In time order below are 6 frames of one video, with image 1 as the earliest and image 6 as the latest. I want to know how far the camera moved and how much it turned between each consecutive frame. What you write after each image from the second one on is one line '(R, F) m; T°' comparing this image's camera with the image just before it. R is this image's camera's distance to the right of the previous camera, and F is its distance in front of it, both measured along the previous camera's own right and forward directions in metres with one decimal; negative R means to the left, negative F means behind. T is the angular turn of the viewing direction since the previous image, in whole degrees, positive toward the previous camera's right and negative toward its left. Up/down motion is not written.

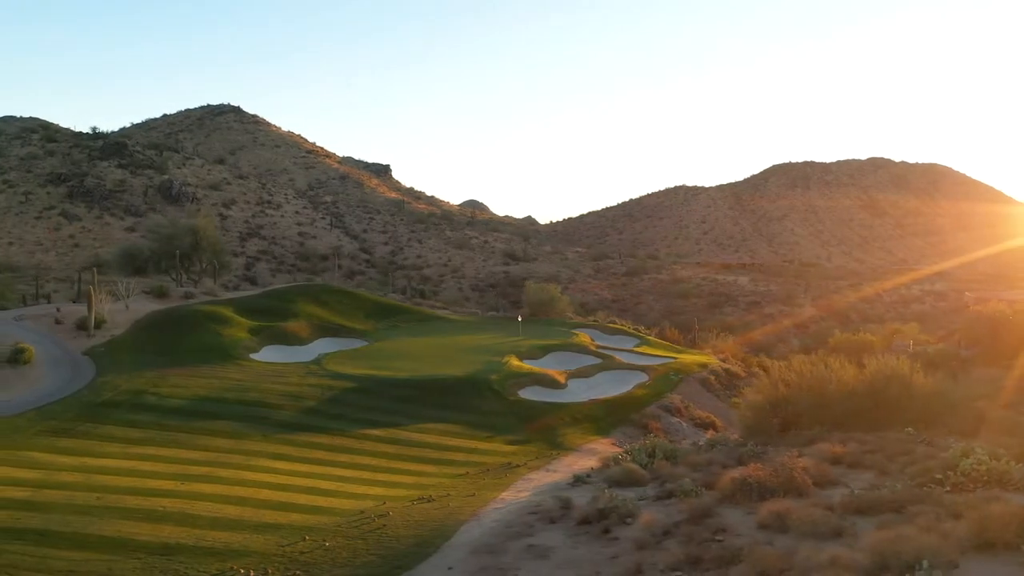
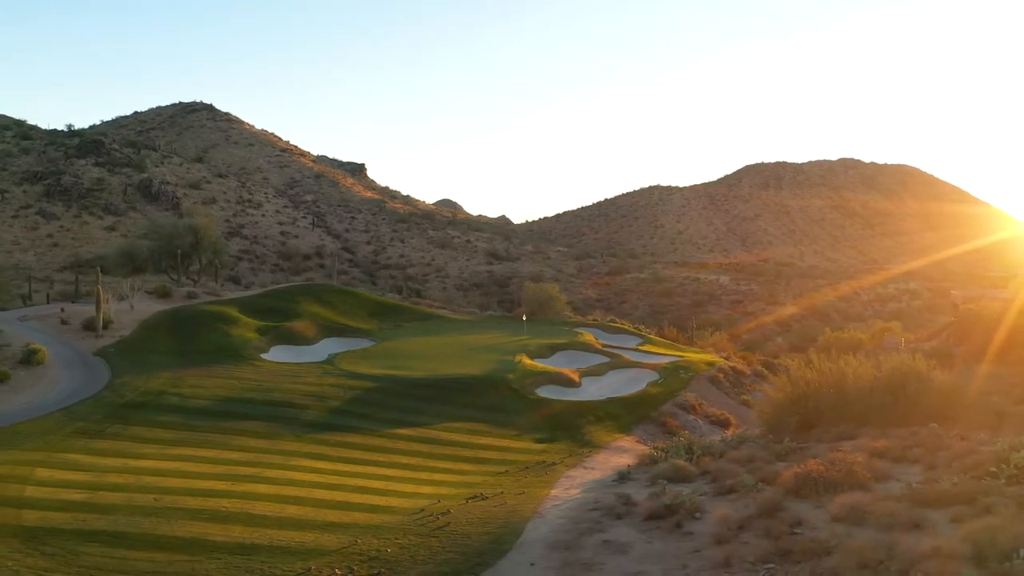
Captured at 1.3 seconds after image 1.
(-1.4, -0.1) m; +2°
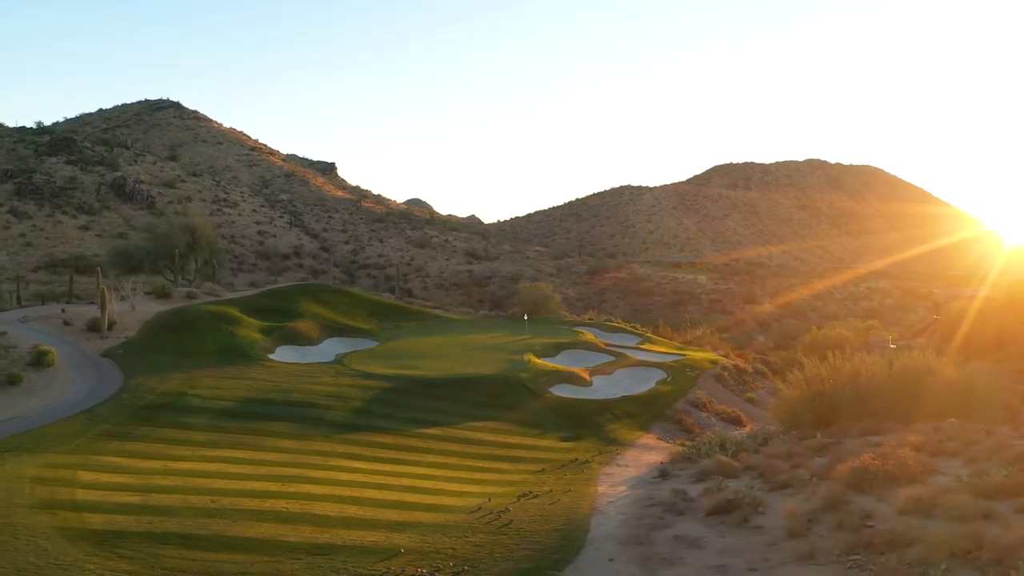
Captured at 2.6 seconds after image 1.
(-1.5, -0.1) m; +2°
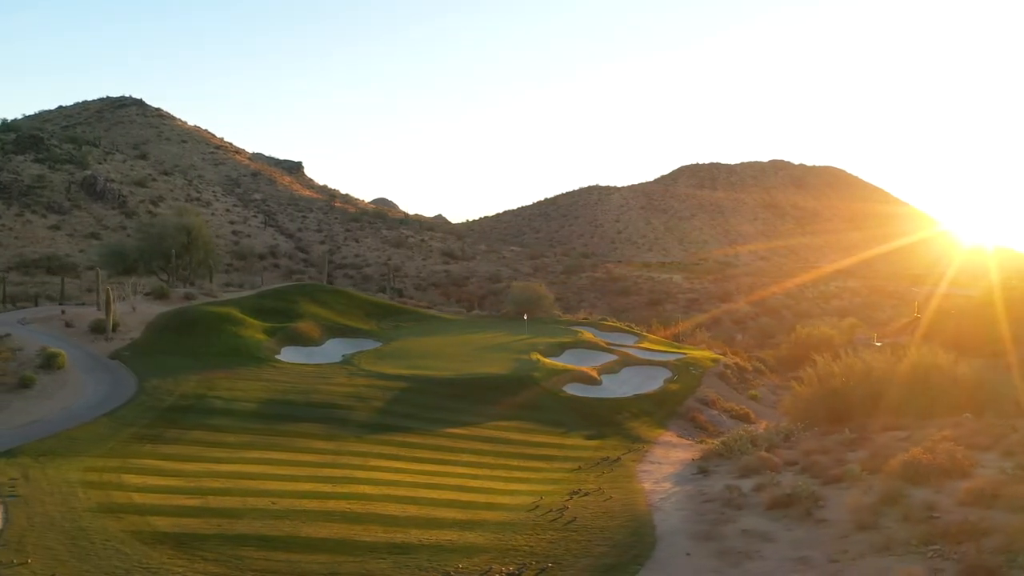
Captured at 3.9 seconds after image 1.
(-1.5, -0.1) m; +2°
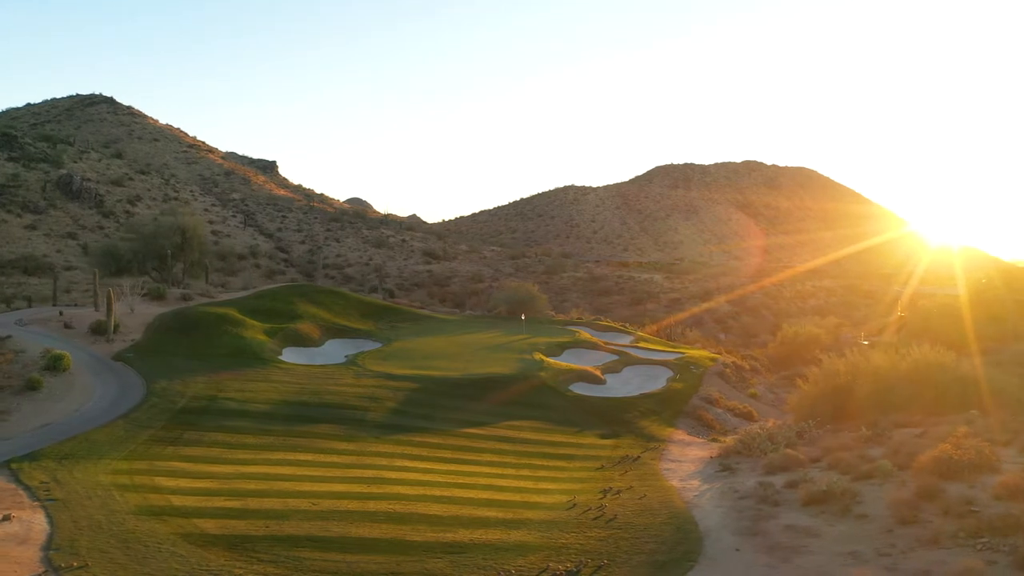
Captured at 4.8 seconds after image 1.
(-1.1, -0.1) m; +2°
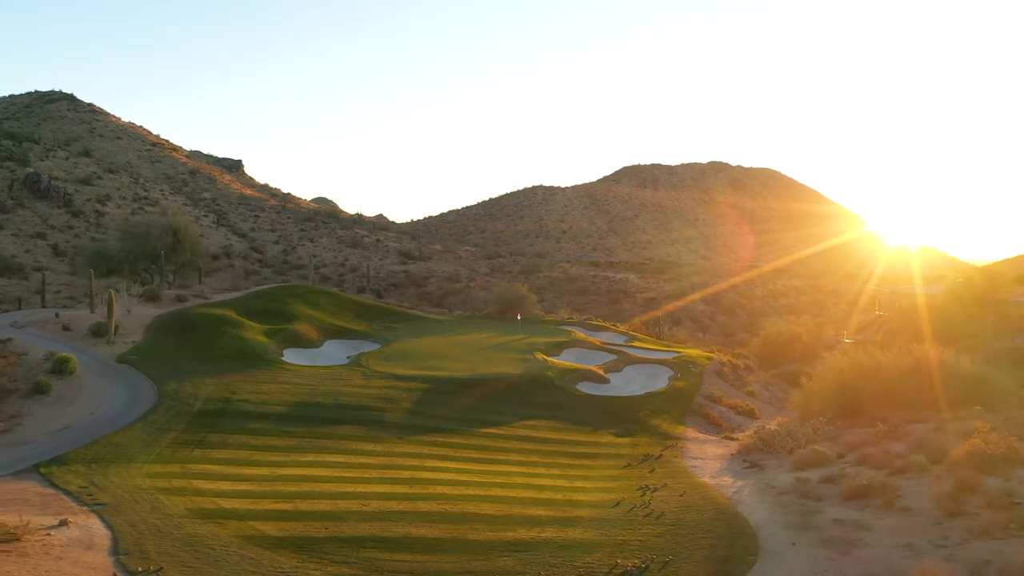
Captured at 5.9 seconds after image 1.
(-1.3, -0.1) m; +2°
